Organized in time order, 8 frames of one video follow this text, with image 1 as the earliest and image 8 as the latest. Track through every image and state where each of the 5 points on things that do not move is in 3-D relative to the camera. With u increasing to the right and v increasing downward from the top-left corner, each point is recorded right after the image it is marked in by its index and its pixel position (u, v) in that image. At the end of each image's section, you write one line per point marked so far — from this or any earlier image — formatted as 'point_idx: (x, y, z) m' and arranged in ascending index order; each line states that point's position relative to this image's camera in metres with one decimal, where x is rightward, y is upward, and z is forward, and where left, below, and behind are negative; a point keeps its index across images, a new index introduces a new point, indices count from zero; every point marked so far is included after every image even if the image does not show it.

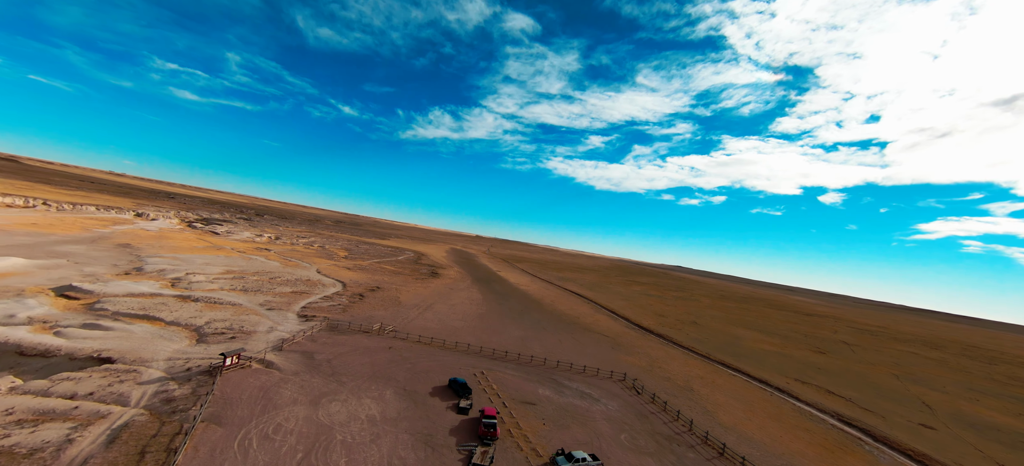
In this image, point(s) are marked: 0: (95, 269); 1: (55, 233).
0: (-19.2, -1.6, +15.4) m
1: (-29.0, 0.0, +20.3) m
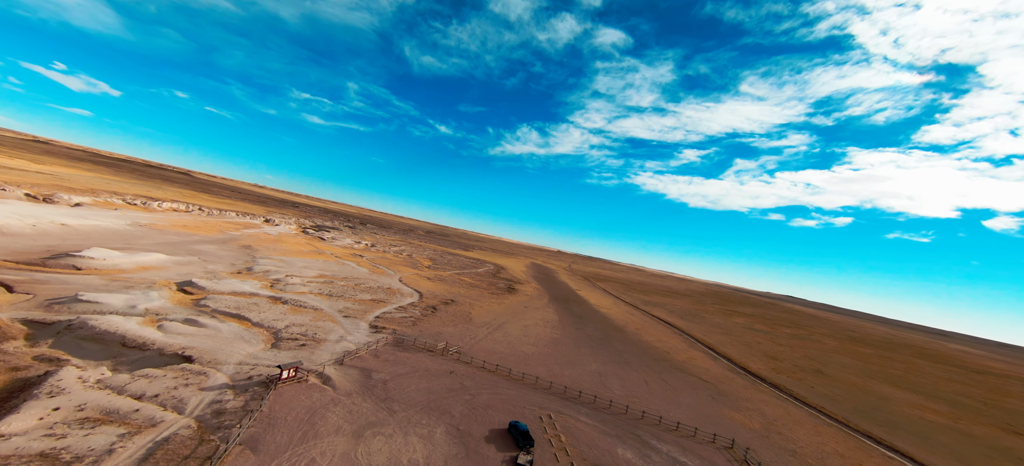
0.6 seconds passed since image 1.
0: (-15.5, -1.8, +17.8) m
1: (-23.7, 0.0, +25.0) m
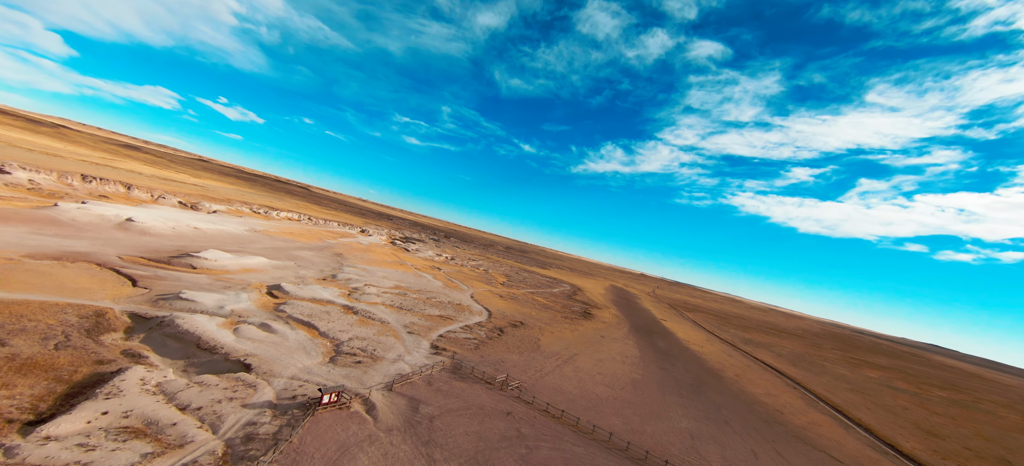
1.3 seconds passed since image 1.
0: (-11.5, -2.3, +19.2) m
1: (-17.8, -0.6, +28.2) m
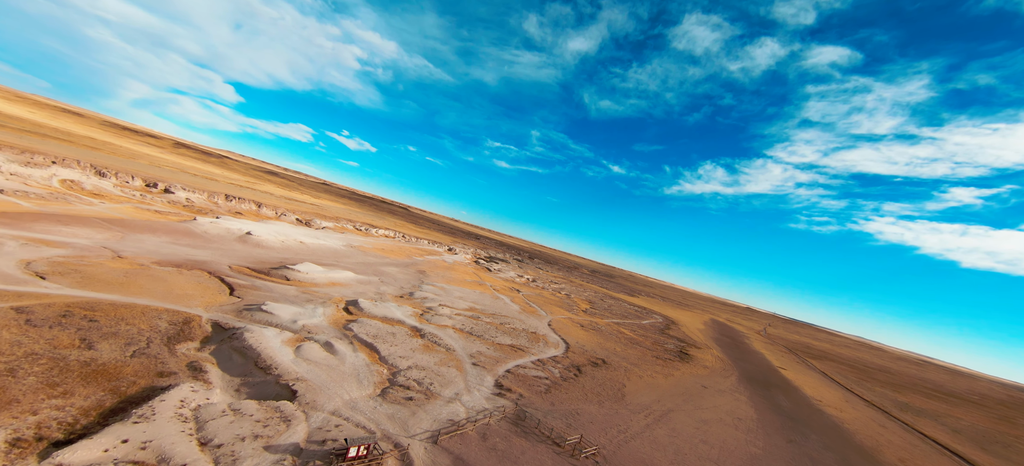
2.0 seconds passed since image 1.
0: (-7.1, -3.3, +19.5) m
1: (-10.8, -2.1, +29.8) m
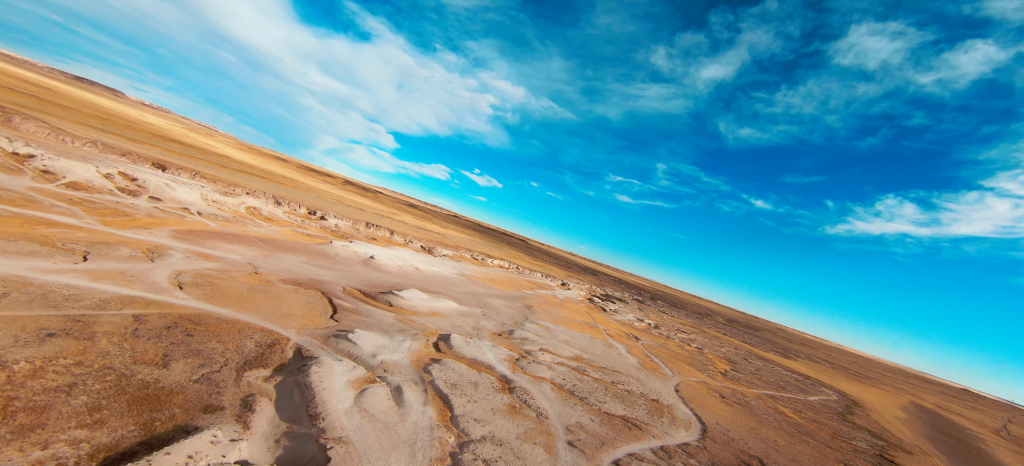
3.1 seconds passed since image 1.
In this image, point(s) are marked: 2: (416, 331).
0: (-1.3, -5.0, +17.7) m
1: (-1.1, -4.9, +28.7) m
2: (-3.9, -4.0, +13.8) m
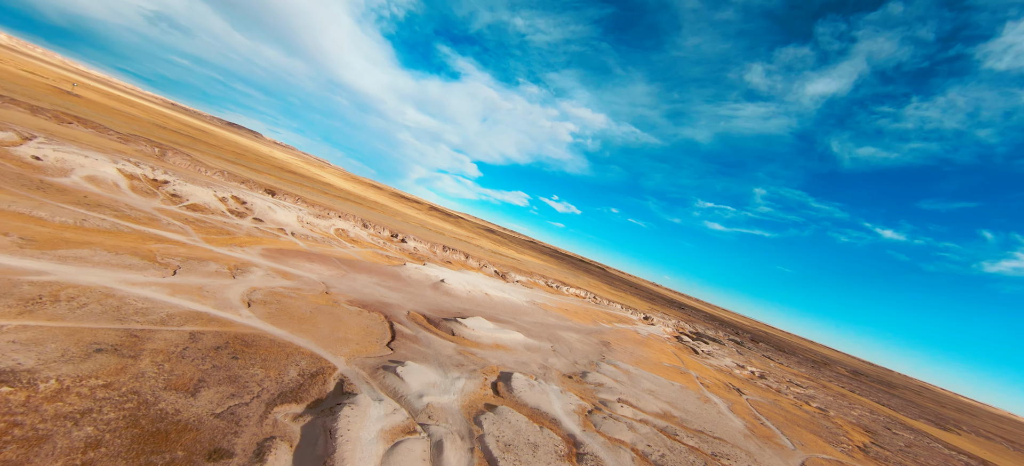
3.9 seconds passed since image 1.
0: (+2.0, -6.2, +15.3) m
1: (+4.4, -6.9, +26.1) m
2: (-1.4, -4.9, +12.2) m
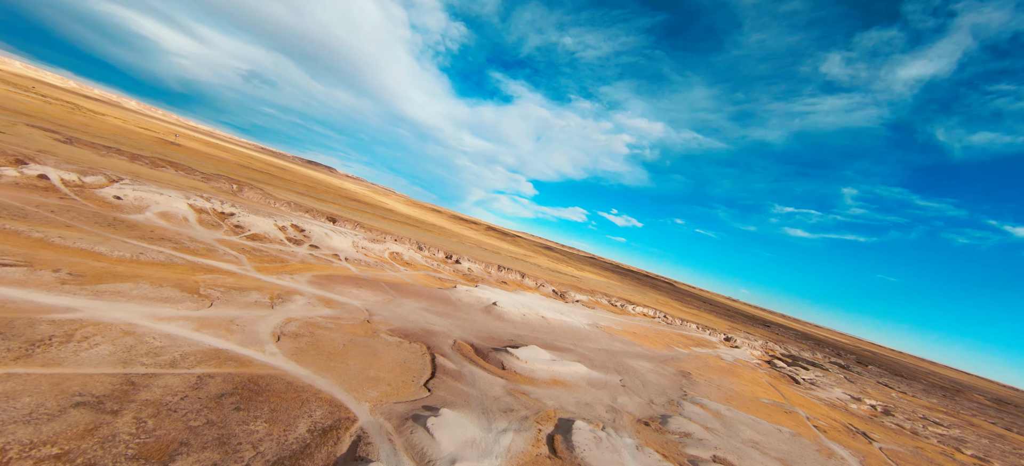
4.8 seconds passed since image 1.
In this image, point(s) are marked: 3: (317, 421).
0: (+4.2, -6.6, +12.6) m
1: (+8.2, -7.7, +22.8) m
2: (+0.3, -5.3, +10.0) m
3: (-4.4, -4.1, +7.3) m
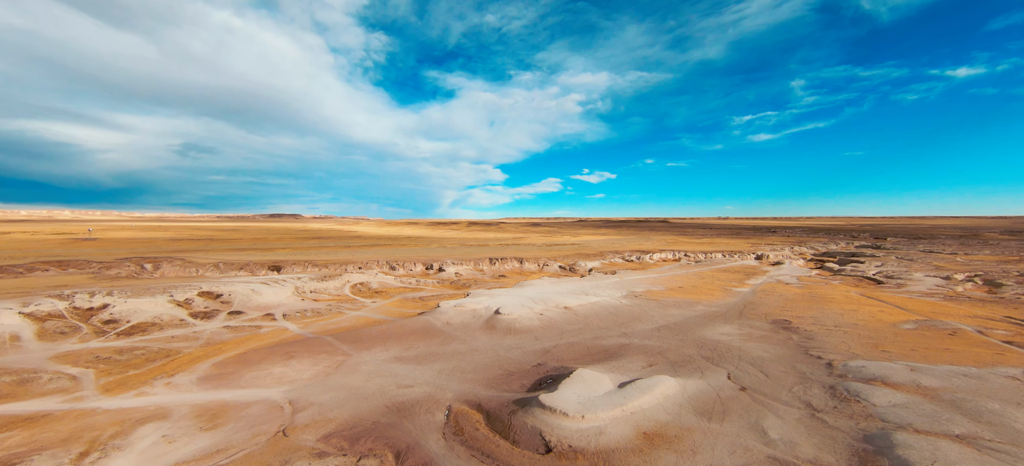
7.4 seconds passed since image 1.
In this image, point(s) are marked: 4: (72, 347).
0: (+5.4, -4.3, +6.7) m
1: (+9.0, -3.7, +17.1) m
2: (+1.5, -4.3, +4.0) m
3: (-3.2, -4.7, +1.0) m
4: (-18.2, -4.8, +13.7) m
